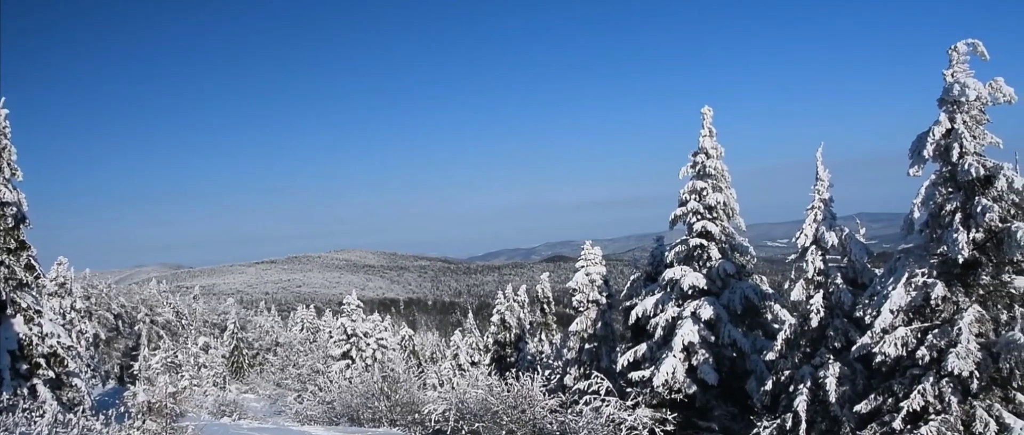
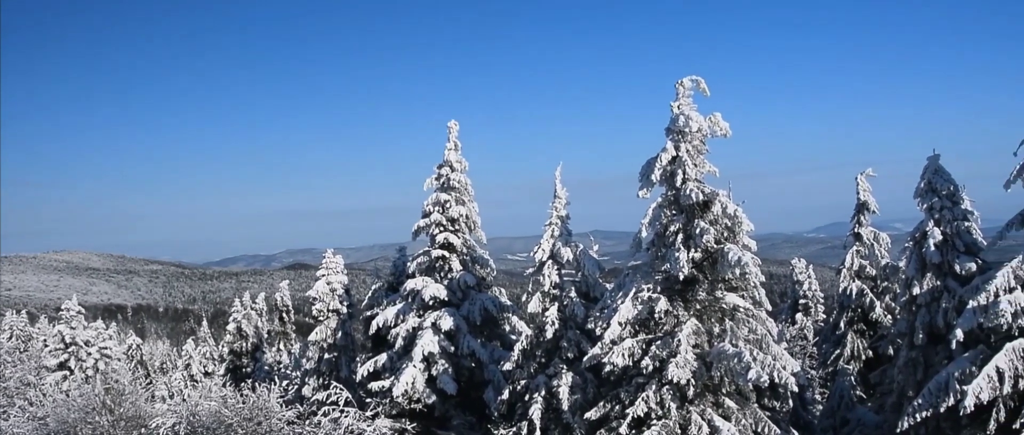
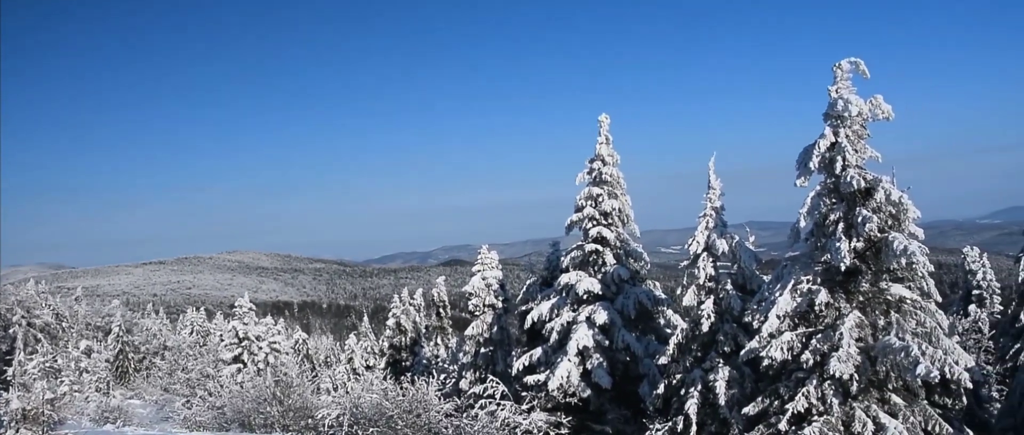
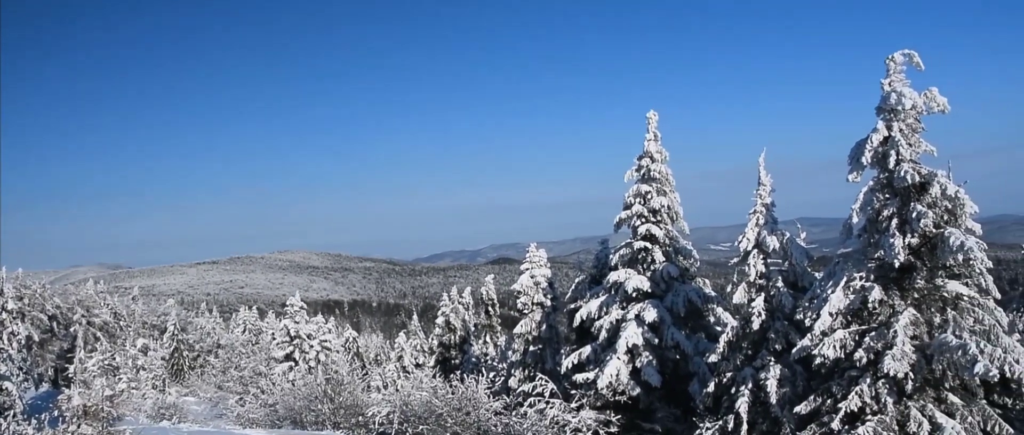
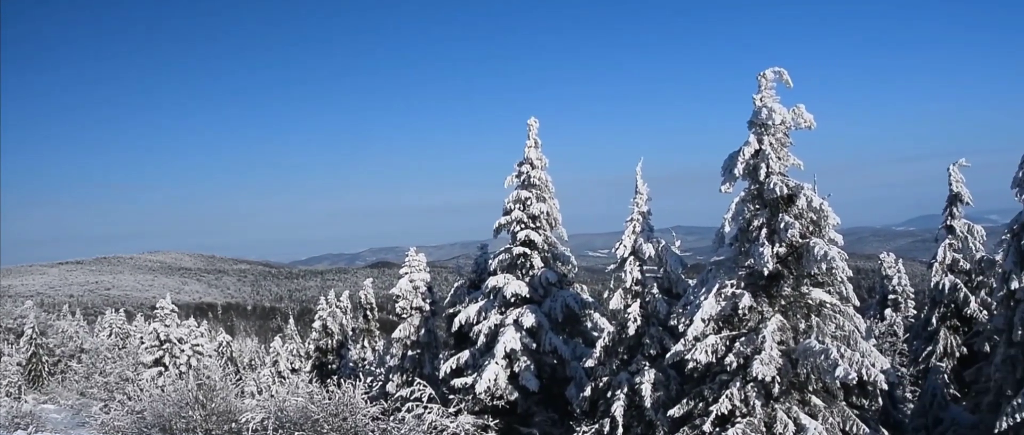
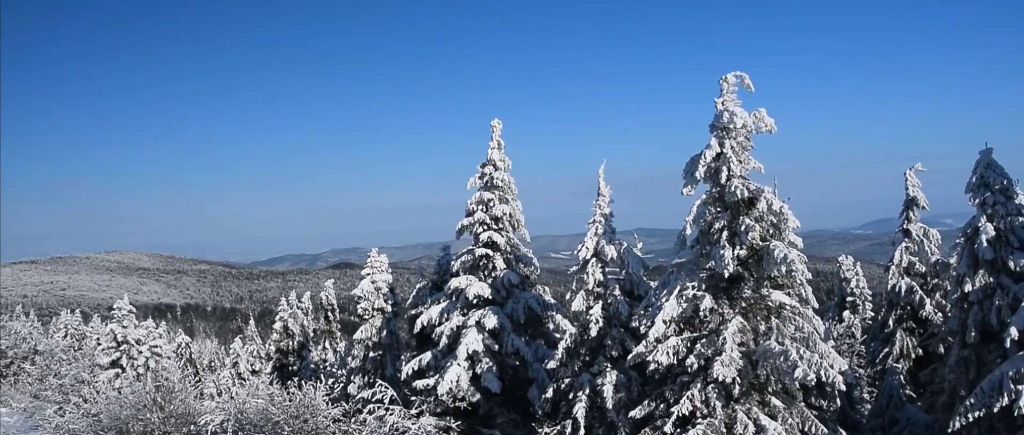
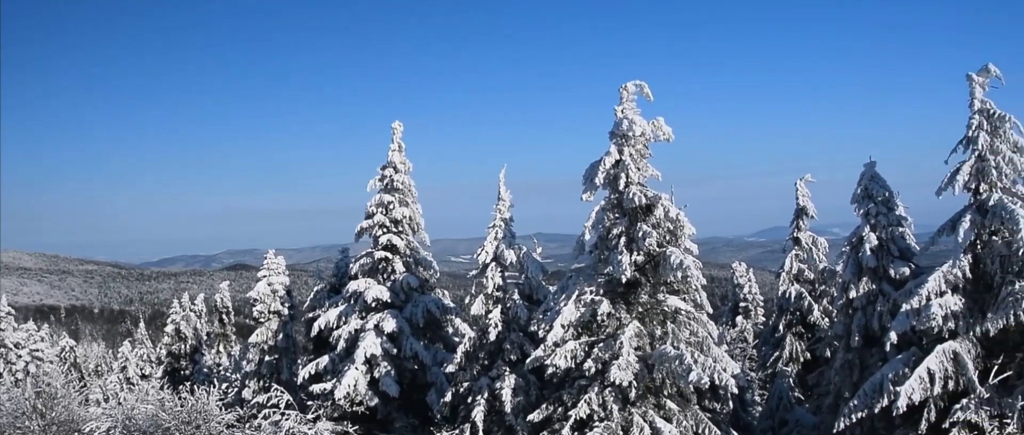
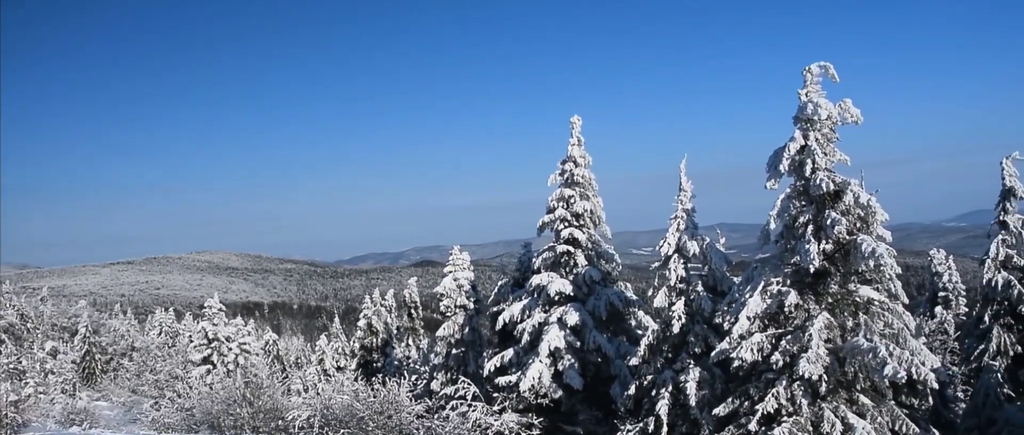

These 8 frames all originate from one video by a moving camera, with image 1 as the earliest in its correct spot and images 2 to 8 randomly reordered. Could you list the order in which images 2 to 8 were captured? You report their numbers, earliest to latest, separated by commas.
4, 3, 8, 5, 6, 2, 7
